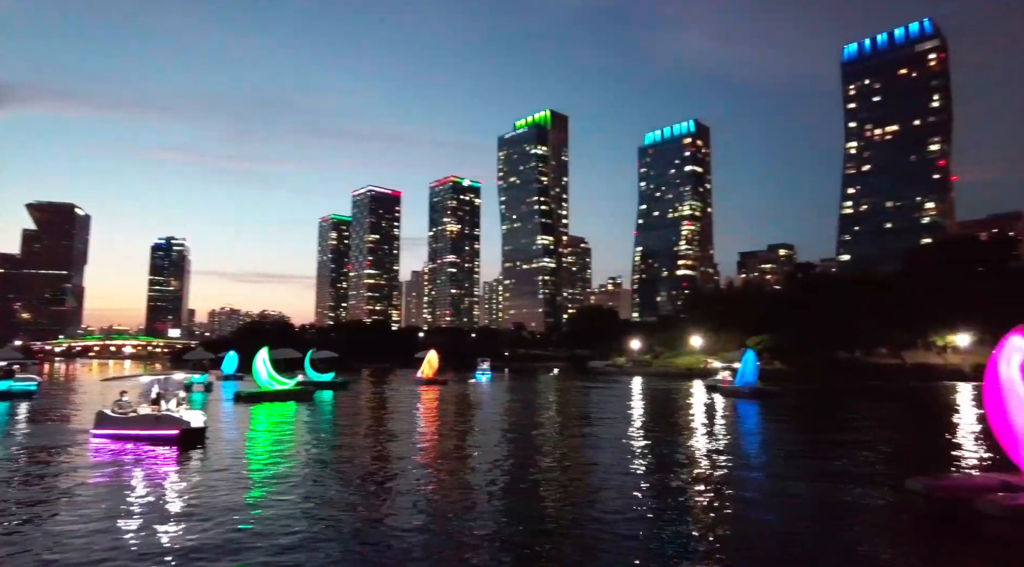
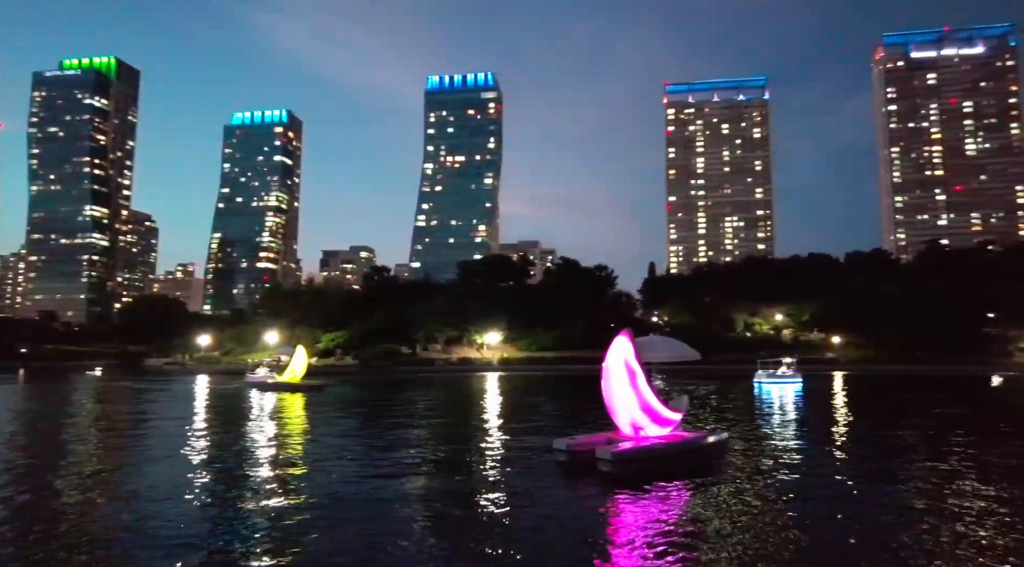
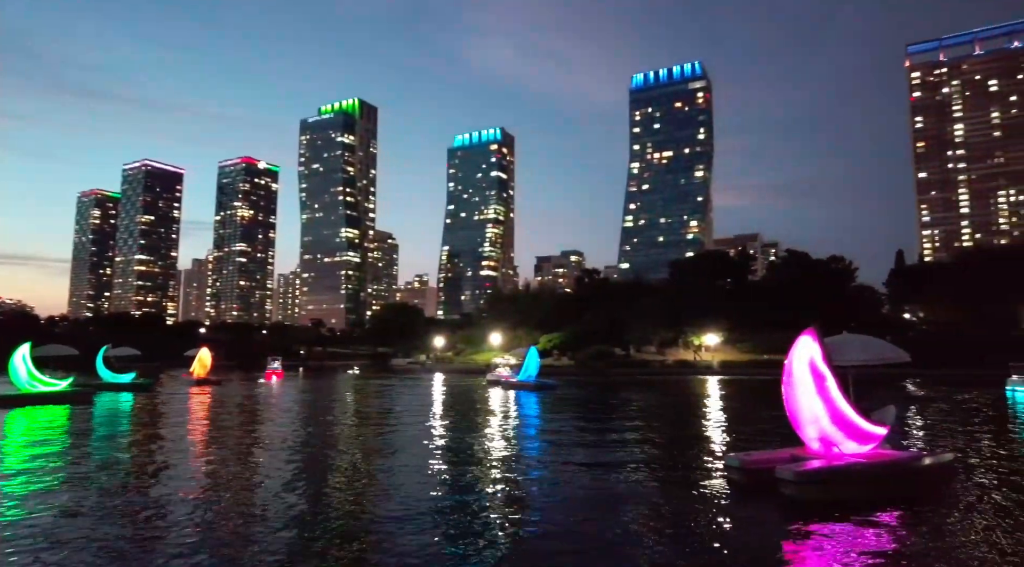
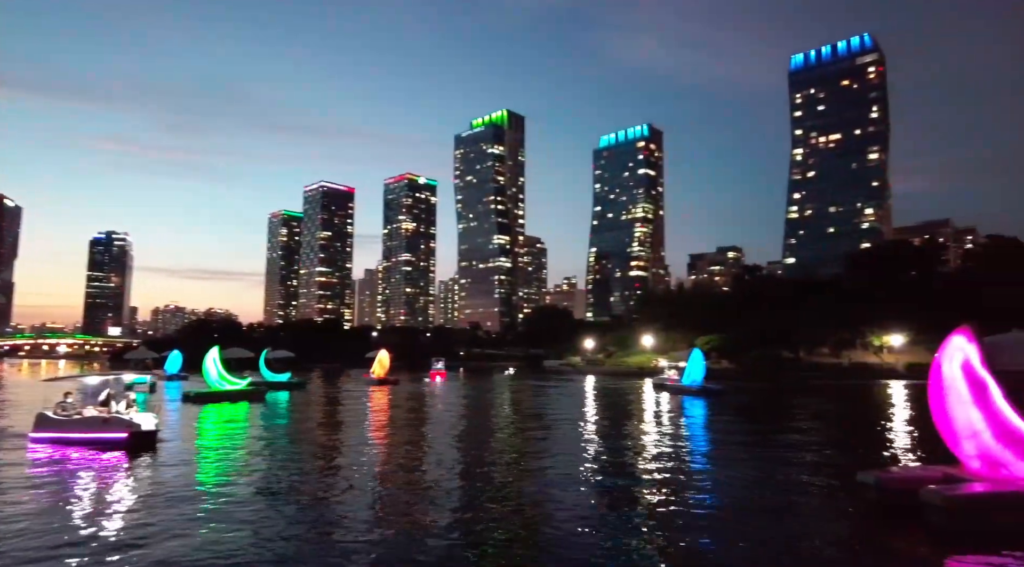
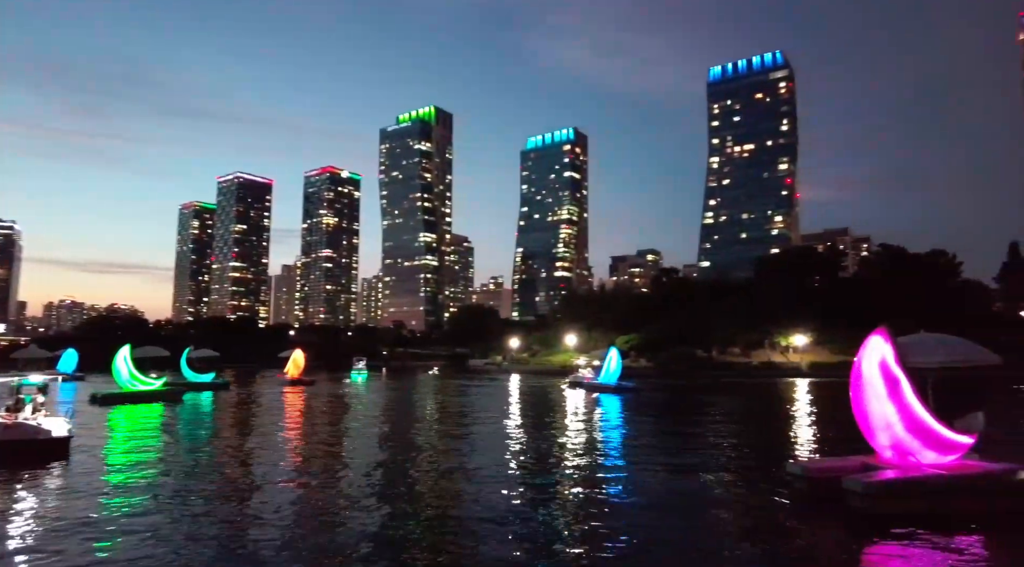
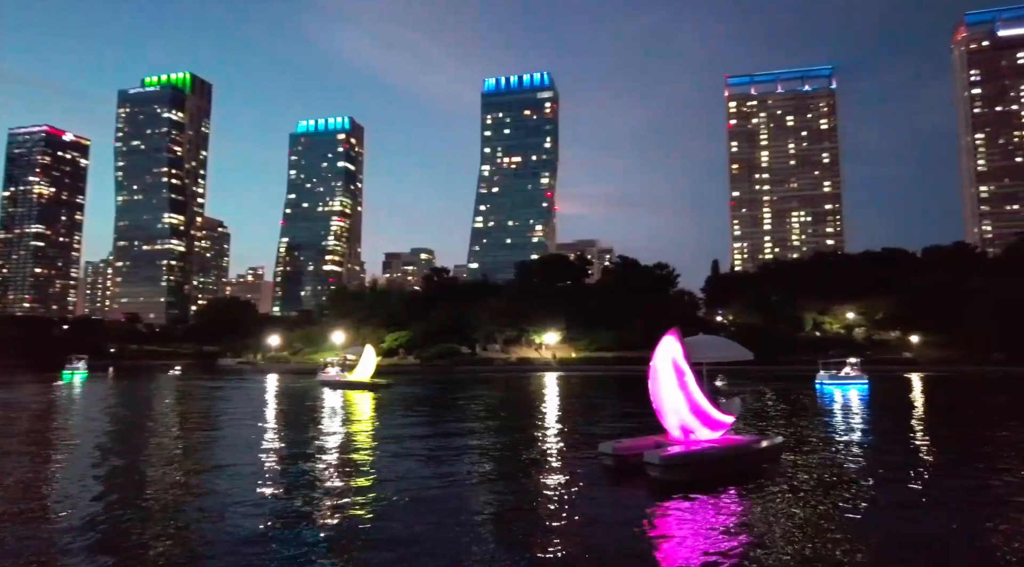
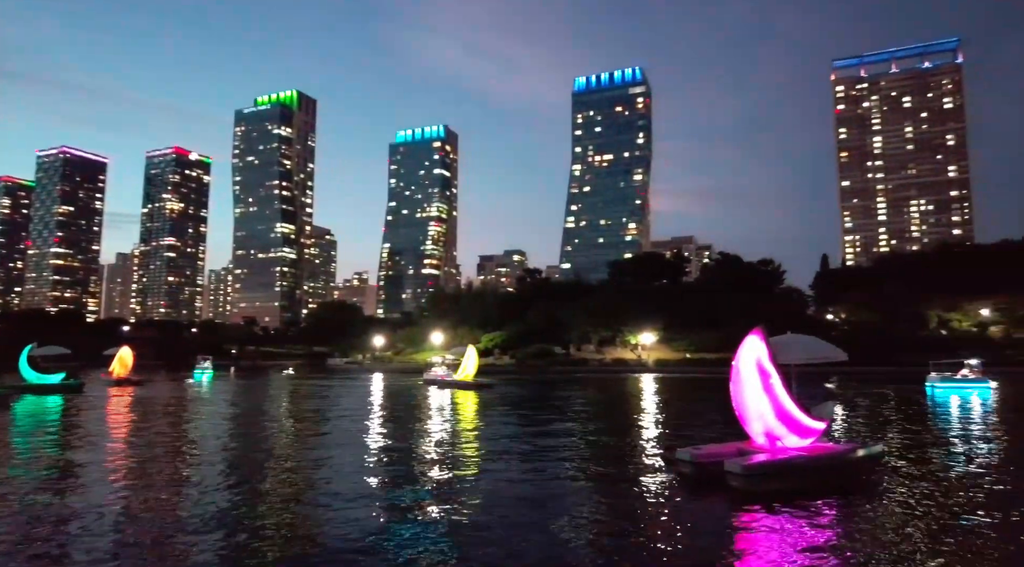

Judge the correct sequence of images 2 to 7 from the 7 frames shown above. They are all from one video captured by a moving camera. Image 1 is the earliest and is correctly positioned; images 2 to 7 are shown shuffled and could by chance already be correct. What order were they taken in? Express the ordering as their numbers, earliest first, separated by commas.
4, 5, 3, 7, 6, 2
